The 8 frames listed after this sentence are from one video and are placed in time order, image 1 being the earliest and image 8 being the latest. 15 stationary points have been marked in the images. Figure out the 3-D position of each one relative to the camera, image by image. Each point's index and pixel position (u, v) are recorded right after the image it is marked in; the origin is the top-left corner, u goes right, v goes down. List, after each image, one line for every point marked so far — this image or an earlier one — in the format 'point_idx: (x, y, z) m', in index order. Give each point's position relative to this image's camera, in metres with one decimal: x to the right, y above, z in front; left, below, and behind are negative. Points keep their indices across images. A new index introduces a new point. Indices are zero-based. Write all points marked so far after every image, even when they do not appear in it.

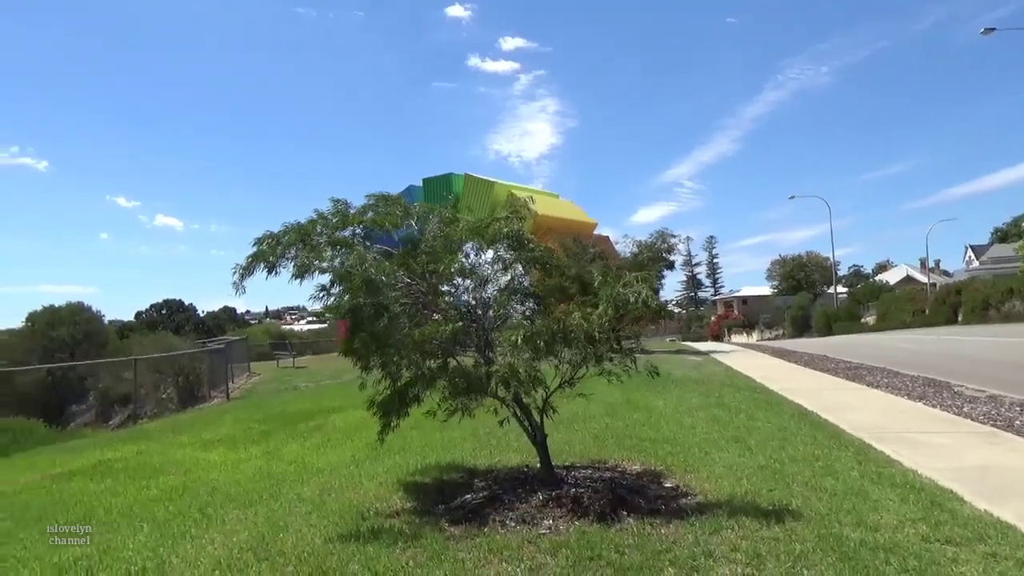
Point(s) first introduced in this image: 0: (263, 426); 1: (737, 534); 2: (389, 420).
0: (-3.5, -2.0, +12.3) m
1: (+1.5, -1.6, +5.7) m
2: (-1.1, -1.2, +8.1) m
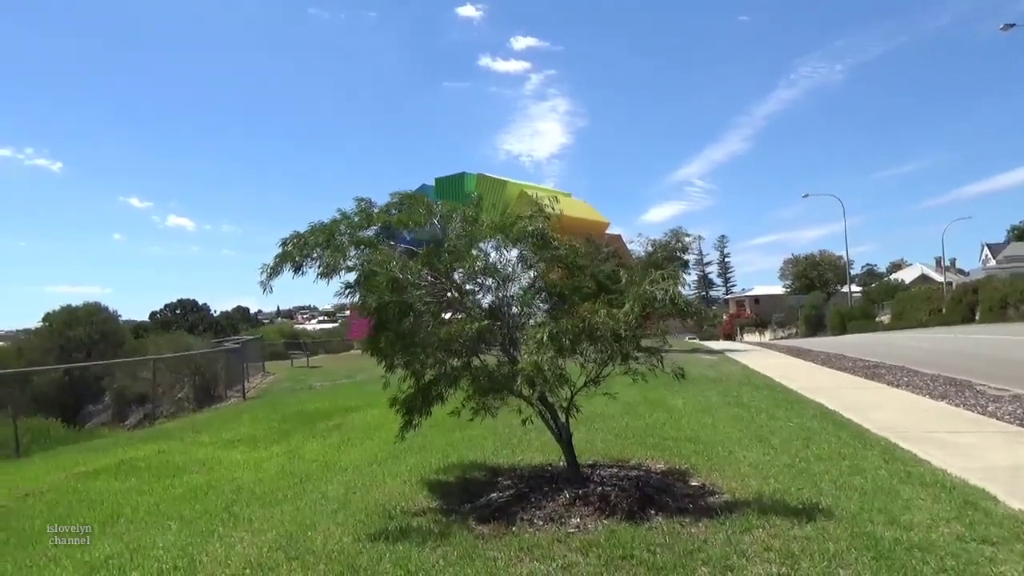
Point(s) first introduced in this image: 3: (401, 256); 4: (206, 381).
0: (-3.2, -1.9, +12.3) m
1: (+1.7, -1.6, +5.7) m
2: (-0.9, -1.2, +8.1) m
3: (-0.9, +0.3, +7.7) m
4: (-6.4, -1.9, +18.2) m
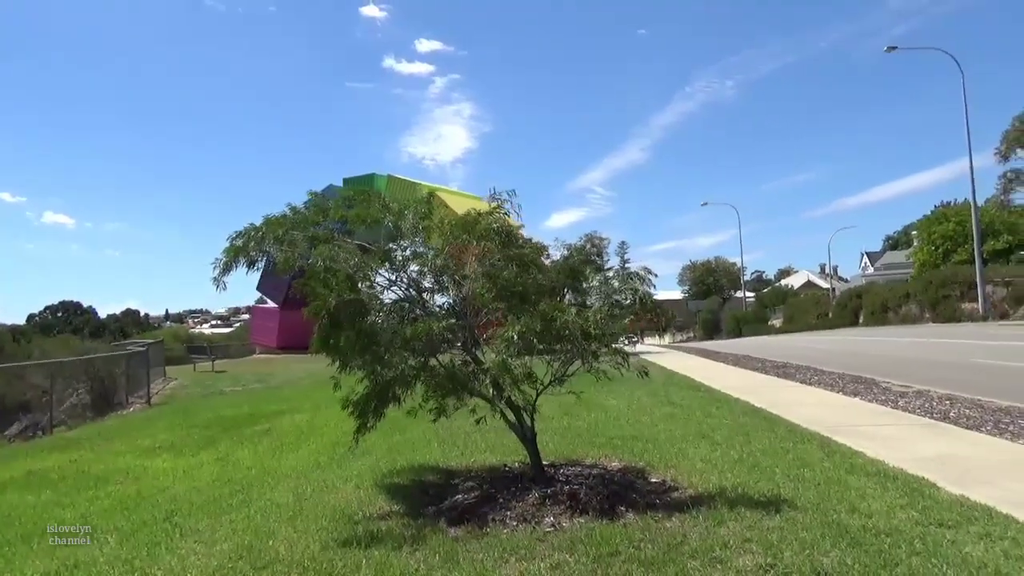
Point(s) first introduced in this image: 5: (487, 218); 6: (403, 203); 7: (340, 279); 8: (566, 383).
0: (-4.1, -1.9, +11.7) m
1: (+1.5, -1.6, +5.8) m
2: (-1.3, -1.2, +7.9) m
3: (-1.3, +0.3, +7.5) m
4: (-8.1, -2.0, +17.2) m
5: (-0.2, +0.6, +7.7) m
6: (-1.0, +0.8, +8.0) m
7: (-1.5, +0.1, +7.4) m
8: (+0.5, -0.8, +7.4) m
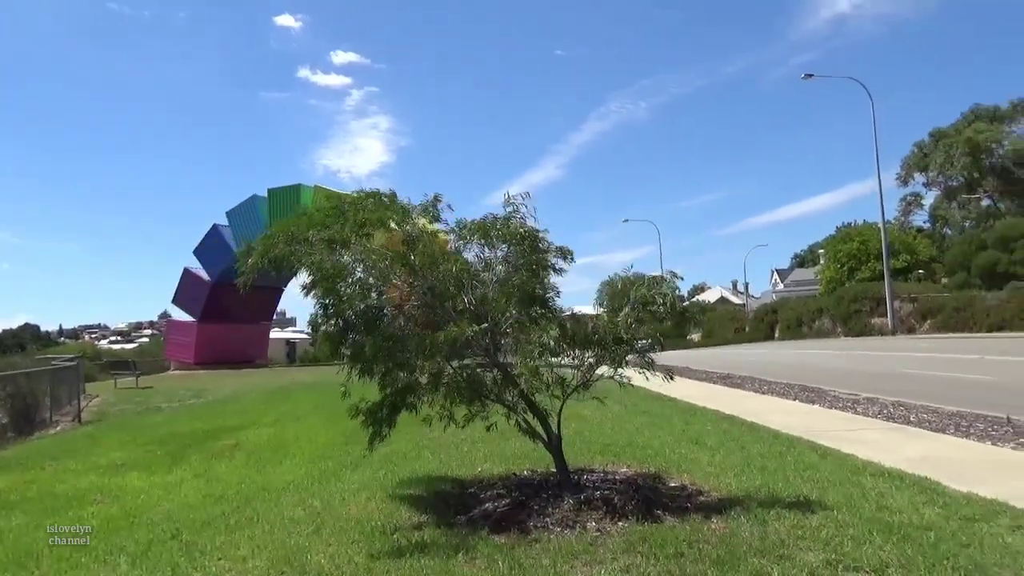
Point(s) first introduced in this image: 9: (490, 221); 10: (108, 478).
0: (-4.4, -2.1, +11.2) m
1: (+1.9, -1.6, +5.9) m
2: (-1.2, -1.2, +7.7) m
3: (-1.1, +0.3, +7.4) m
4: (-9.0, -2.2, +16.2) m
5: (-0.1, +0.6, +7.7) m
6: (-0.9, +0.7, +7.8) m
7: (-1.3, 0.0, +7.2) m
8: (+0.7, -0.9, +7.4) m
9: (-0.2, +0.6, +7.6) m
10: (-4.3, -2.0, +9.3) m
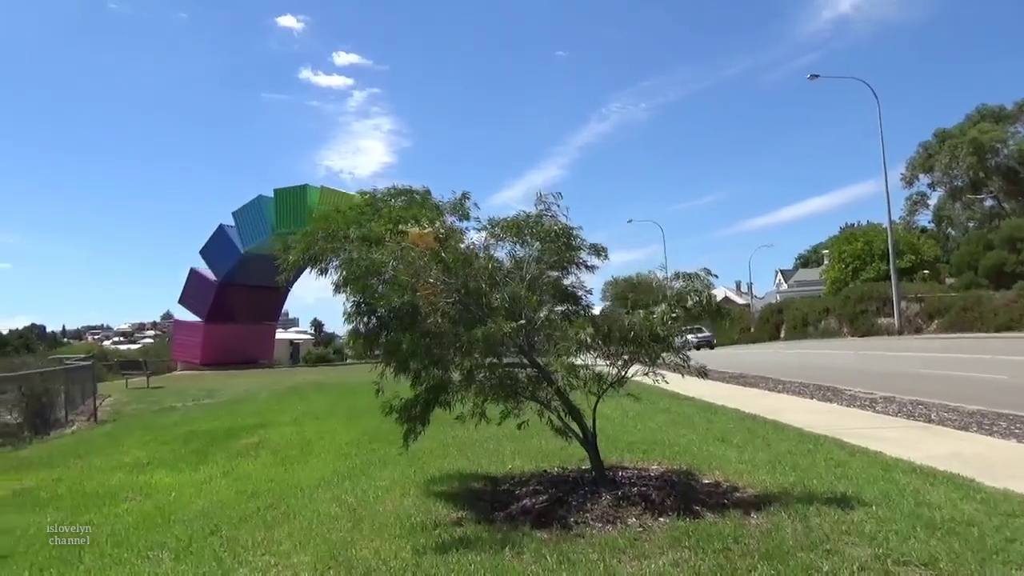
0: (-4.2, -2.0, +11.2) m
1: (+2.2, -1.6, +5.9) m
2: (-0.9, -1.2, +7.7) m
3: (-0.8, +0.3, +7.4) m
4: (-8.7, -2.1, +16.2) m
5: (+0.2, +0.6, +7.7) m
6: (-0.6, +0.7, +7.9) m
7: (-1.0, +0.1, +7.2) m
8: (+1.0, -0.8, +7.4) m
9: (+0.1, +0.6, +7.7) m
10: (-4.0, -2.0, +9.3) m
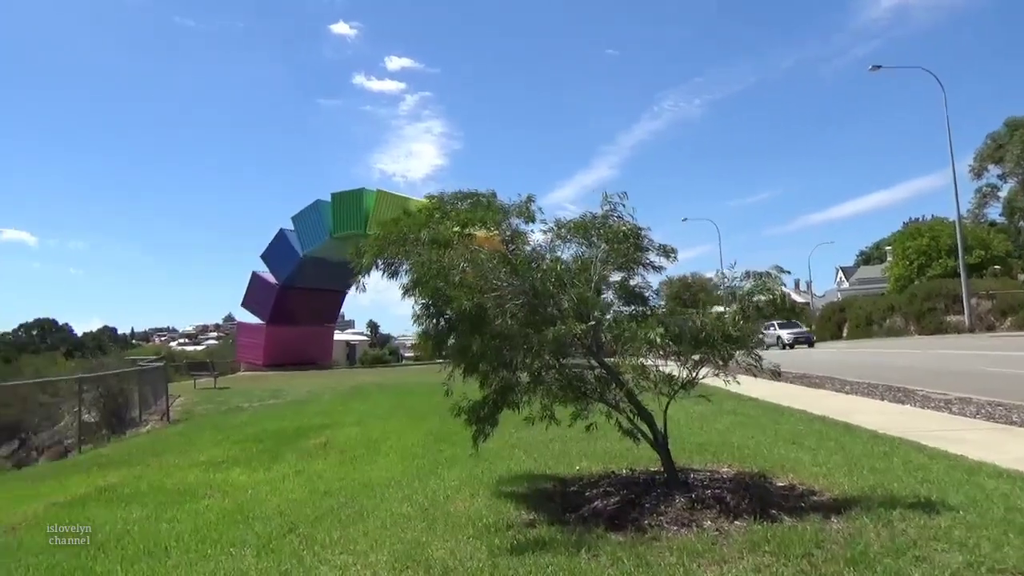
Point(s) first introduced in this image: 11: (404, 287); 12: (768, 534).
0: (-3.3, -2.1, +11.4) m
1: (+2.7, -1.6, +5.8) m
2: (-0.3, -1.2, +7.7) m
3: (-0.2, +0.3, +7.4) m
4: (-7.6, -2.2, +16.7) m
5: (+0.8, +0.6, +7.7) m
6: (0.0, +0.7, +7.9) m
7: (-0.4, +0.1, +7.2) m
8: (+1.5, -0.8, +7.4) m
9: (+0.7, +0.6, +7.6) m
10: (-3.3, -2.1, +9.5) m
11: (-0.9, 0.0, +7.7) m
12: (+1.7, -1.6, +5.7) m
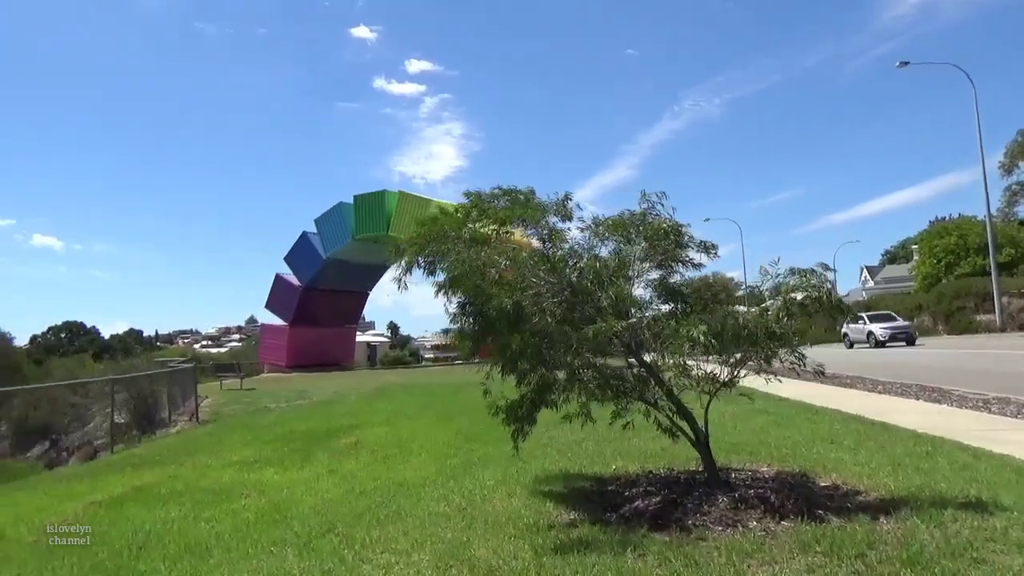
0: (-2.9, -2.1, +11.4) m
1: (+3.0, -1.5, +5.7) m
2: (+0.1, -1.2, +7.7) m
3: (+0.1, +0.3, +7.4) m
4: (-7.0, -2.3, +16.8) m
5: (+1.1, +0.6, +7.6) m
6: (+0.4, +0.7, +7.8) m
7: (-0.1, +0.1, +7.2) m
8: (+1.9, -0.8, +7.3) m
9: (+1.0, +0.6, +7.6) m
10: (-2.9, -2.1, +9.6) m
11: (-0.6, 0.0, +7.6) m
12: (+2.0, -1.6, +5.6) m
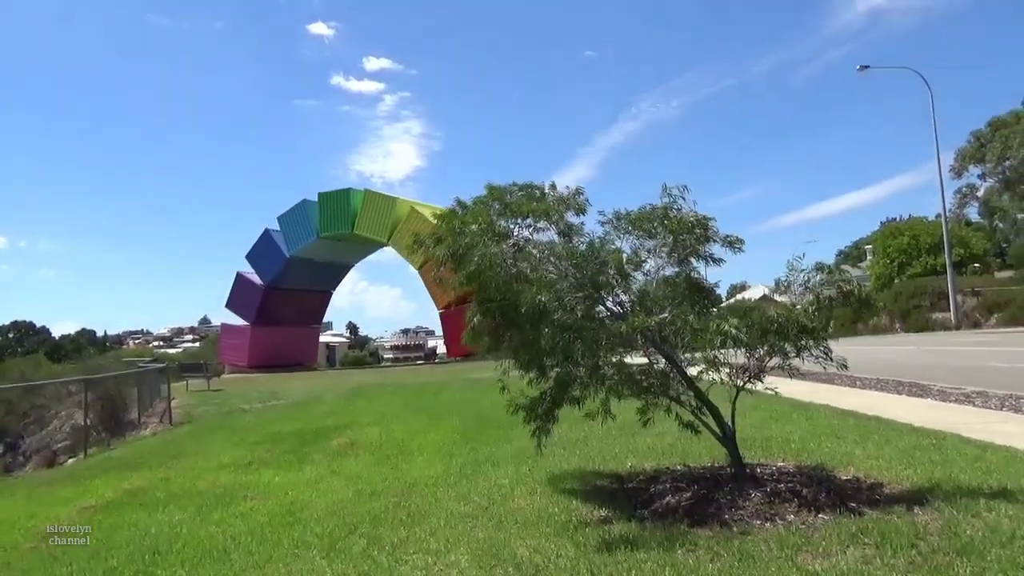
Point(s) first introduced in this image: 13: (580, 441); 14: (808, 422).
0: (-3.0, -2.0, +11.1) m
1: (+3.2, -1.5, +5.7) m
2: (+0.2, -1.2, +7.5) m
3: (+0.3, +0.4, +7.2) m
4: (-7.4, -2.2, +16.2) m
5: (+1.3, +0.7, +7.5) m
6: (+0.5, +0.8, +7.7) m
7: (+0.1, +0.1, +7.1) m
8: (+2.0, -0.8, +7.3) m
9: (+1.2, +0.7, +7.5) m
10: (-2.9, -2.0, +9.3) m
11: (-0.5, +0.1, +7.5) m
12: (+2.2, -1.5, +5.6) m
13: (+0.7, -1.7, +9.6) m
14: (+3.5, -1.6, +10.4) m
